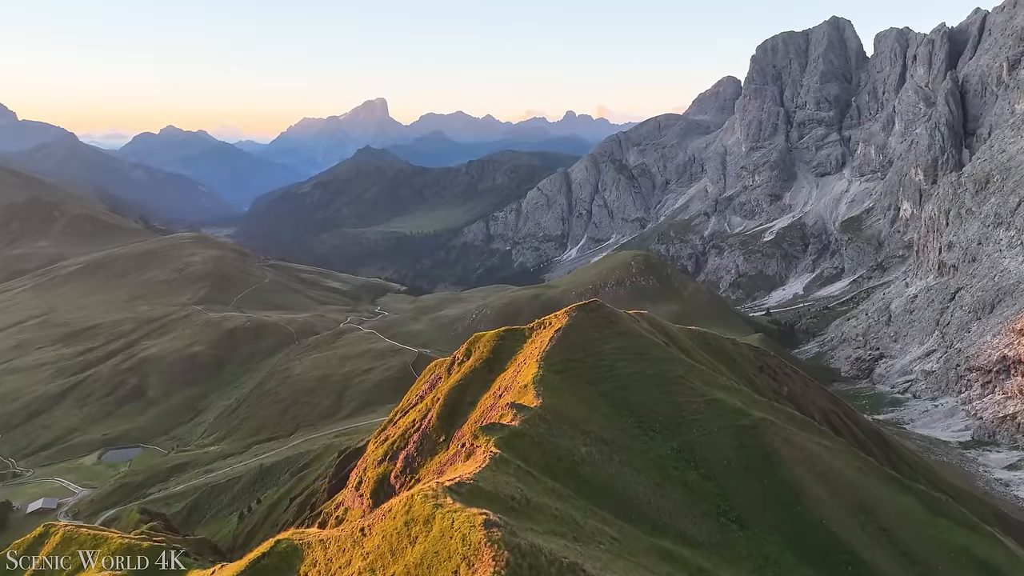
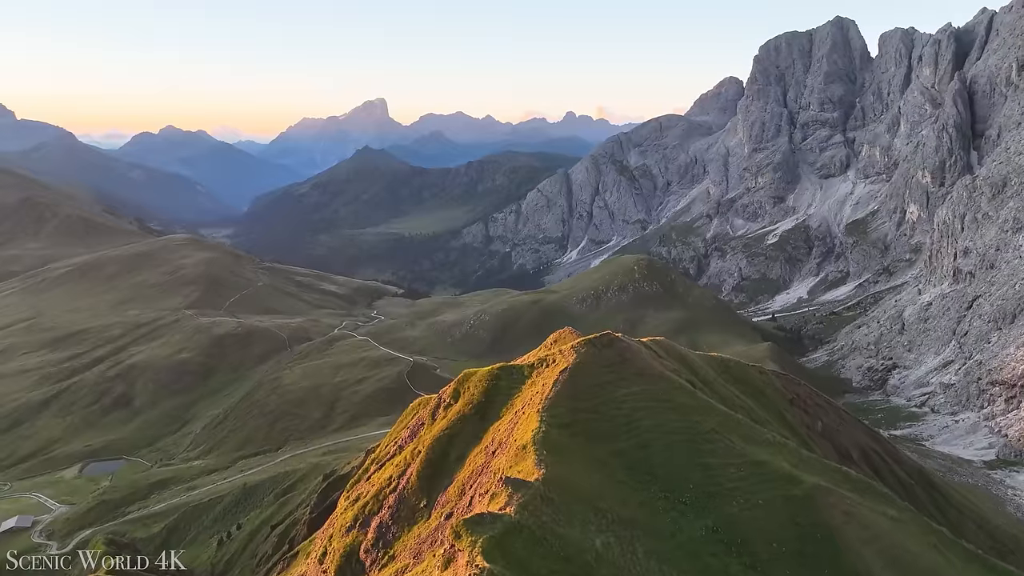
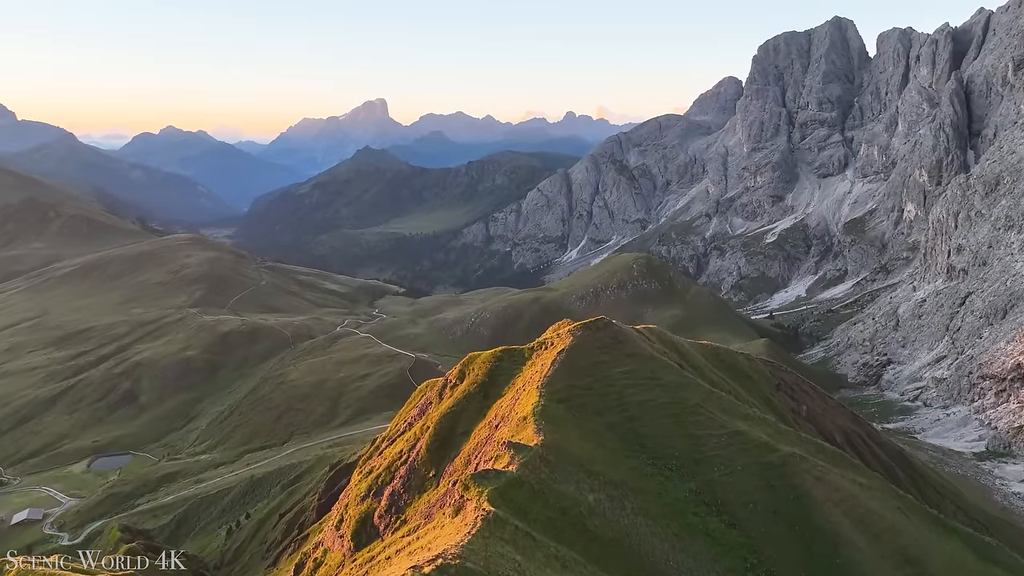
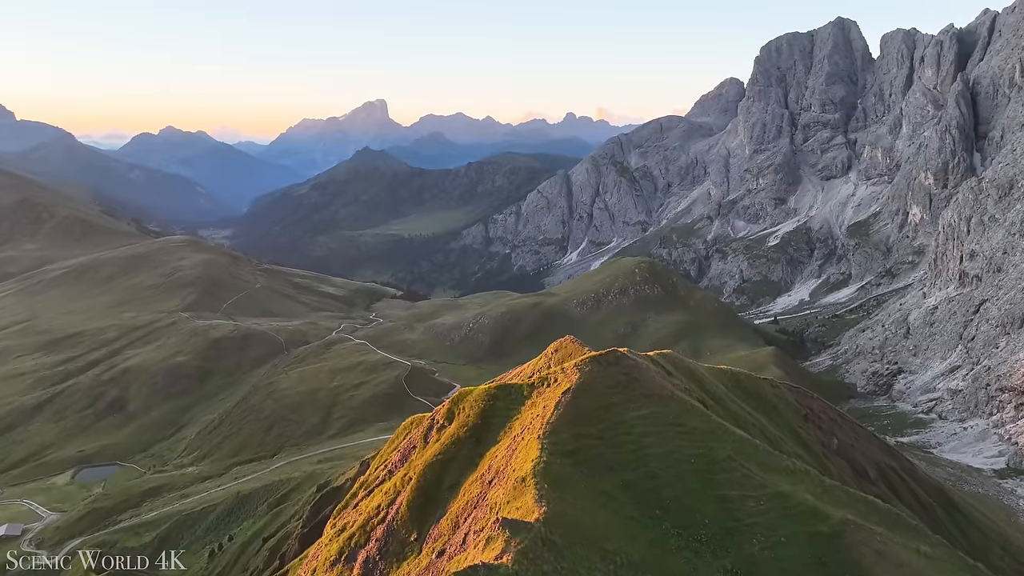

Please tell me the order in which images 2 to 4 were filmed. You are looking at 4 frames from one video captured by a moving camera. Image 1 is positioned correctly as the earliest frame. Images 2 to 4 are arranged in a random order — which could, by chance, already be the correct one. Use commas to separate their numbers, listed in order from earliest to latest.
3, 2, 4
